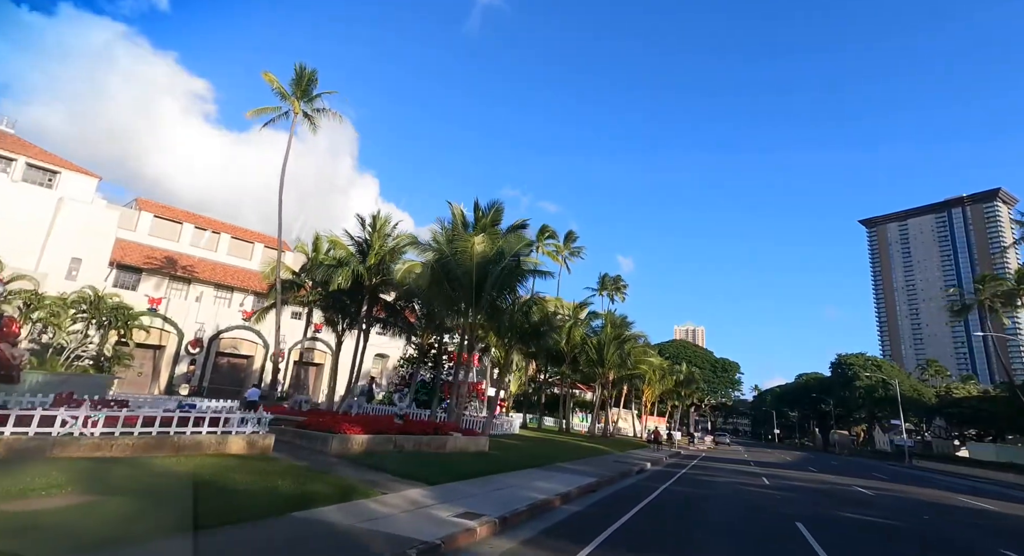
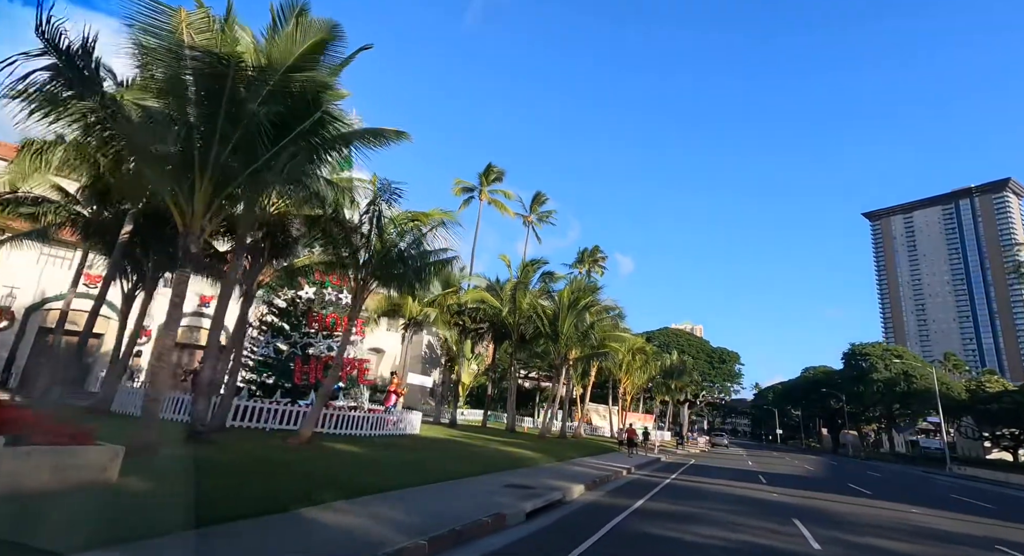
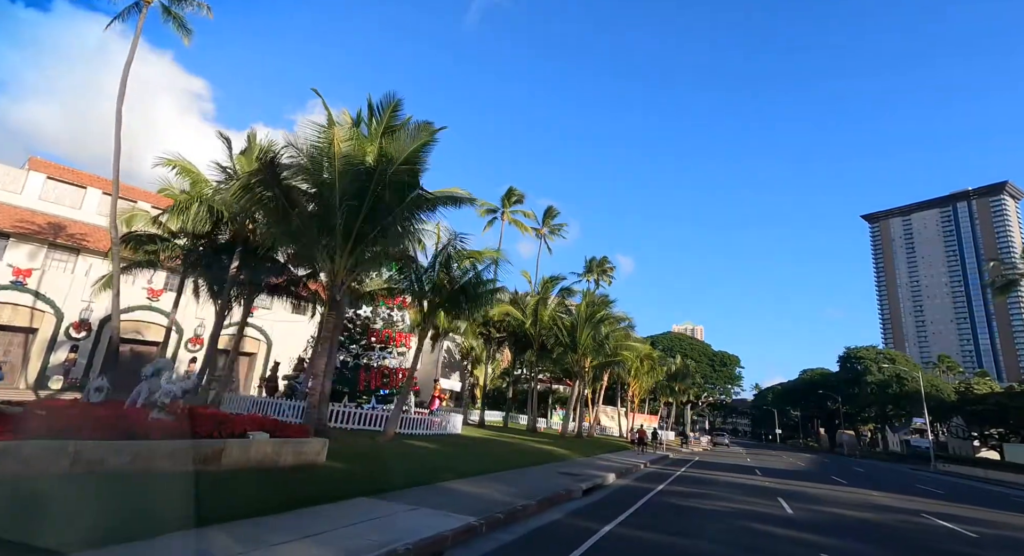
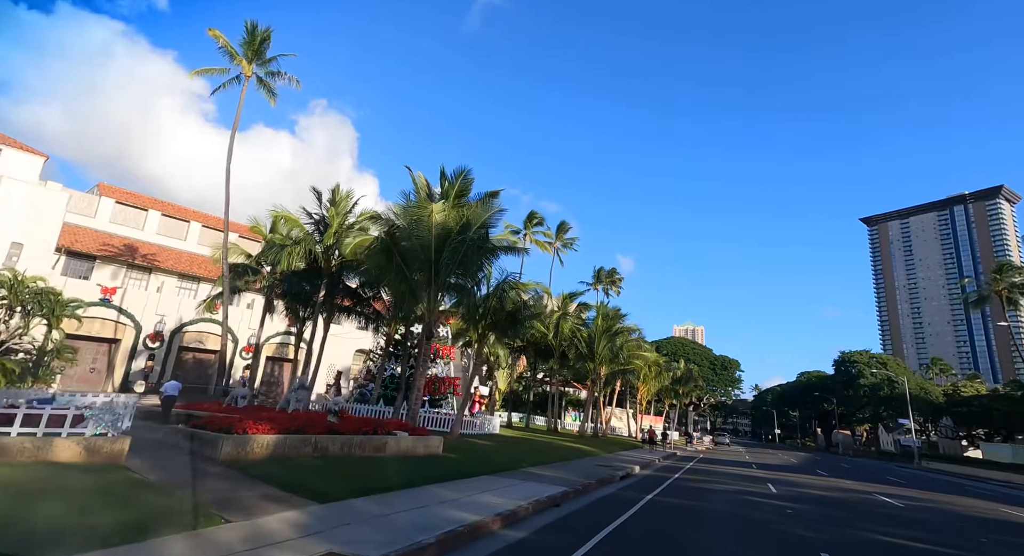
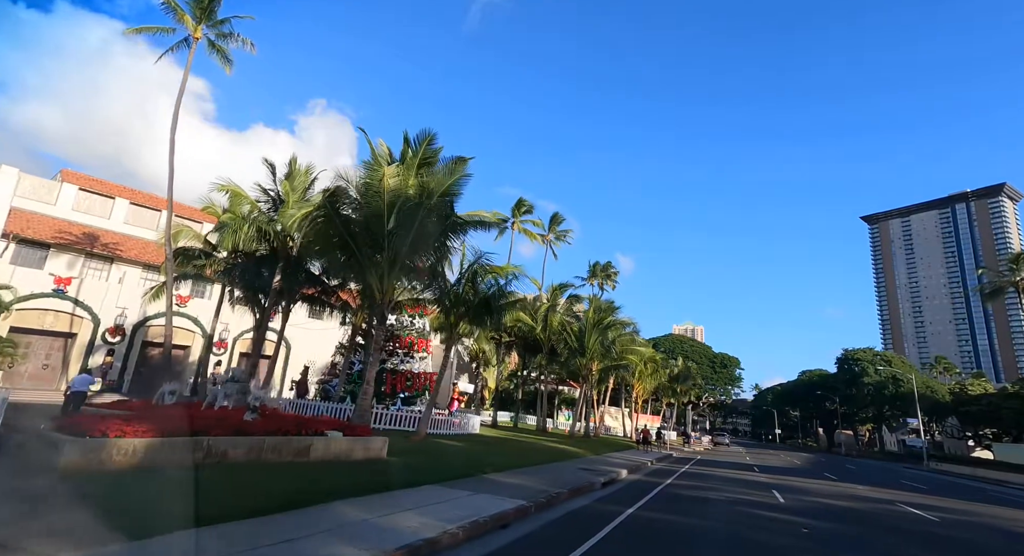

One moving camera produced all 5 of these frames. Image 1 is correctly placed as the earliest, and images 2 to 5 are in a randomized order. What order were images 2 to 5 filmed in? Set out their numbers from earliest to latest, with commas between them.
4, 5, 3, 2
